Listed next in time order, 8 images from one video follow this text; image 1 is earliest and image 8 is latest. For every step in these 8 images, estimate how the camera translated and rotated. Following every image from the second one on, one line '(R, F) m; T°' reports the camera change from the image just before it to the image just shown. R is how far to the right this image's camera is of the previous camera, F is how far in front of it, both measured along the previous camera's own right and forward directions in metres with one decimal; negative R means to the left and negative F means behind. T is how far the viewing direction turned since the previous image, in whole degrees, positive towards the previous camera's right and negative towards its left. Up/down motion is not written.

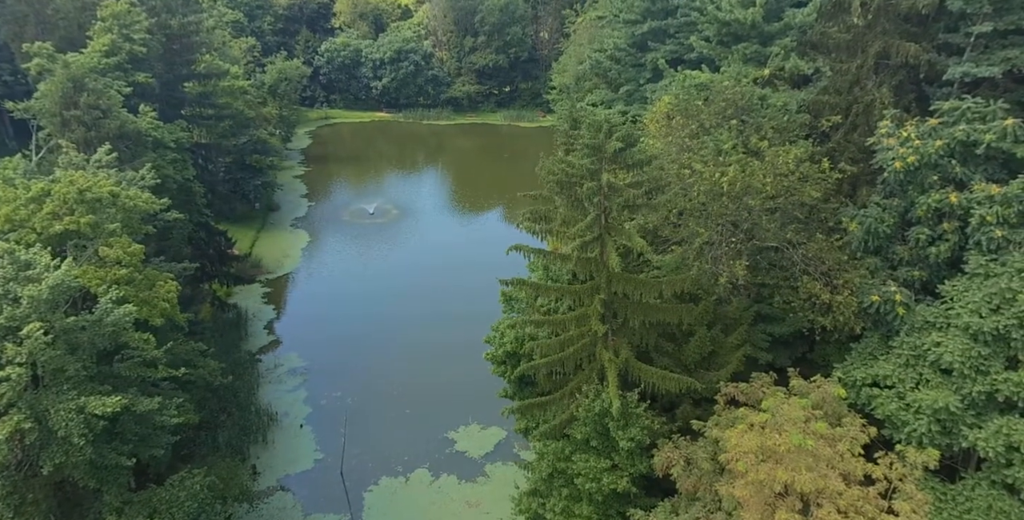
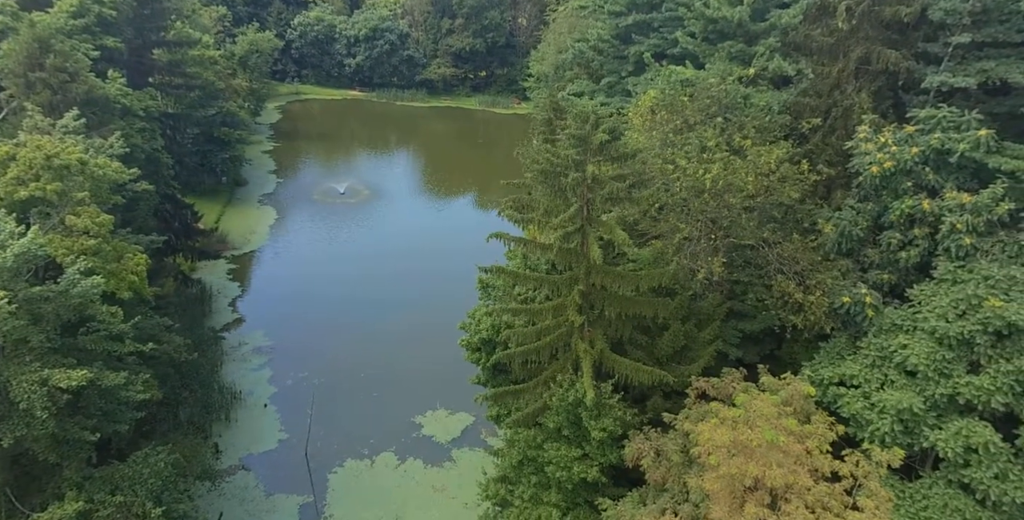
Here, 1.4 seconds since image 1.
(-0.3, +0.1) m; +3°
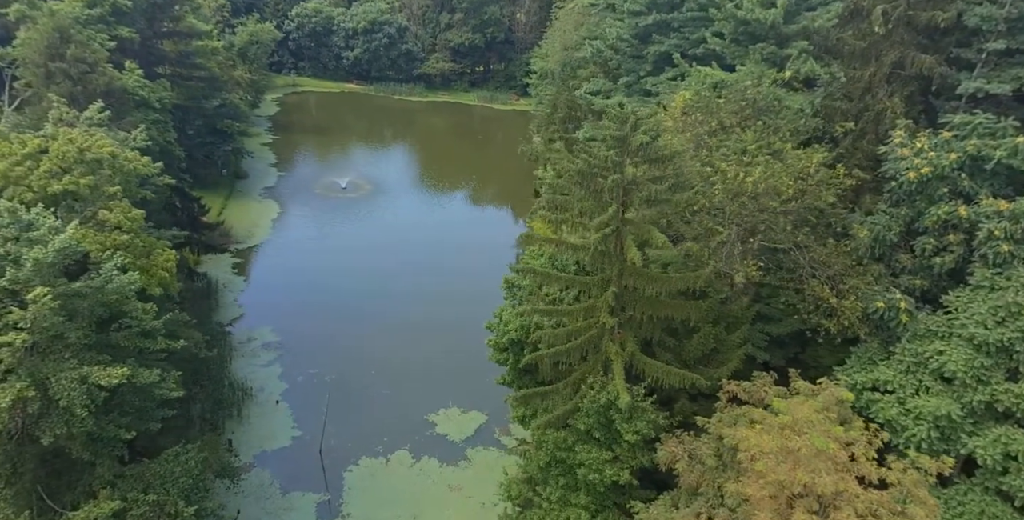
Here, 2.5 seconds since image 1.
(-0.9, +0.1) m; +1°
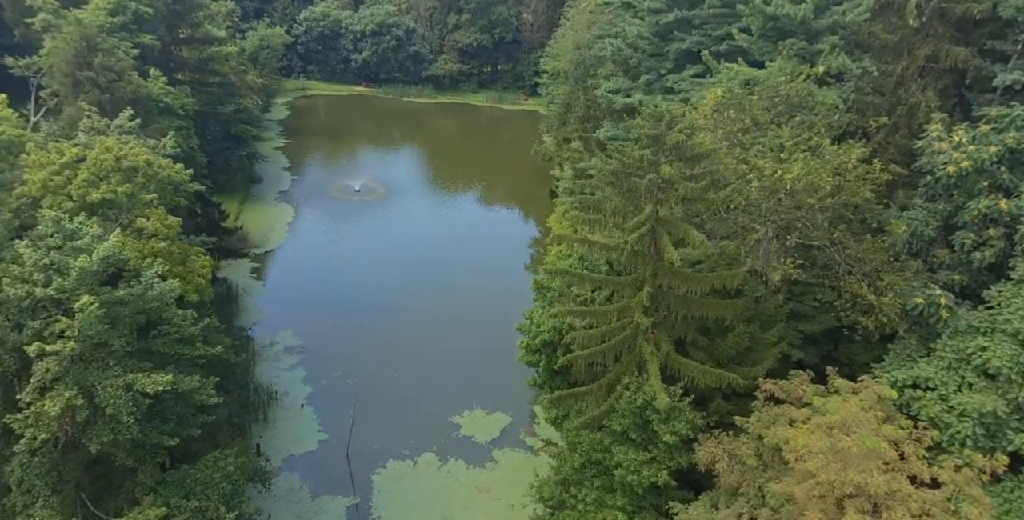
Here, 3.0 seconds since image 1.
(-0.6, +0.1) m; -1°
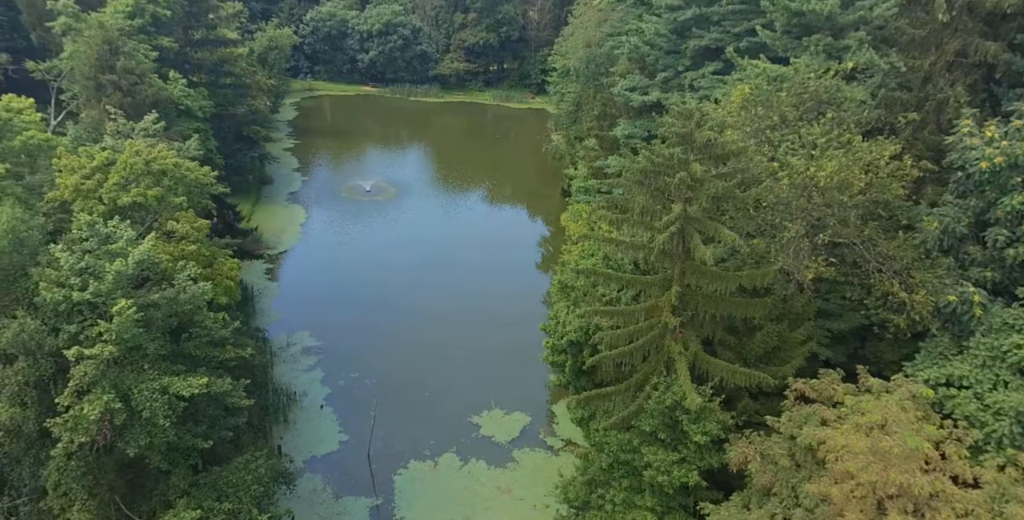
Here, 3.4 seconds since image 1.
(-0.5, +0.1) m; -1°
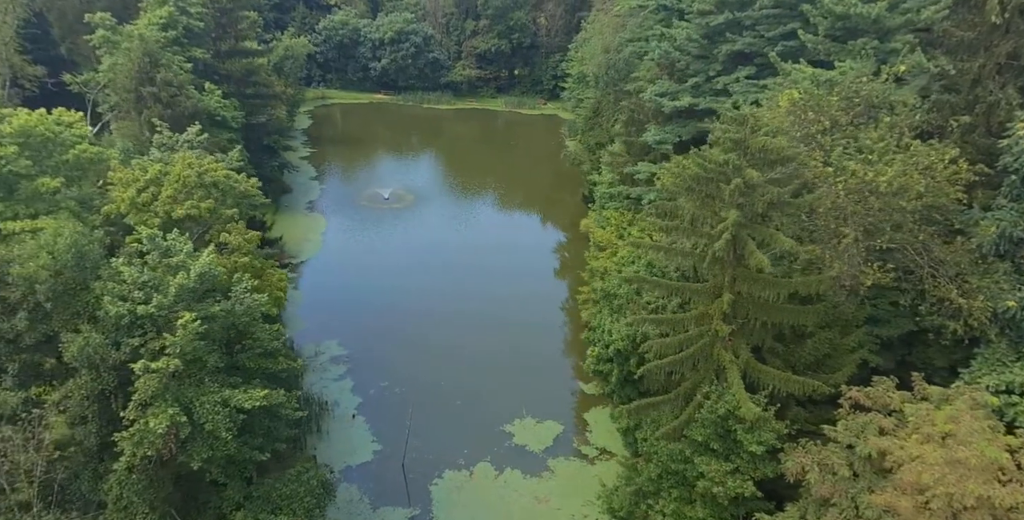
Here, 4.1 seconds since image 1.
(-0.9, +0.1) m; -1°
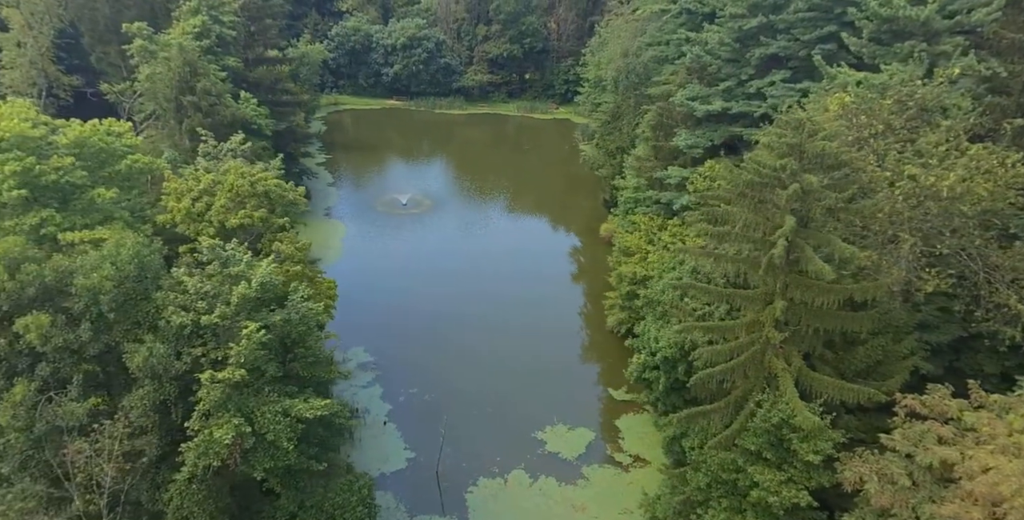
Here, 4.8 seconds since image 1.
(-0.9, +0.1) m; -1°
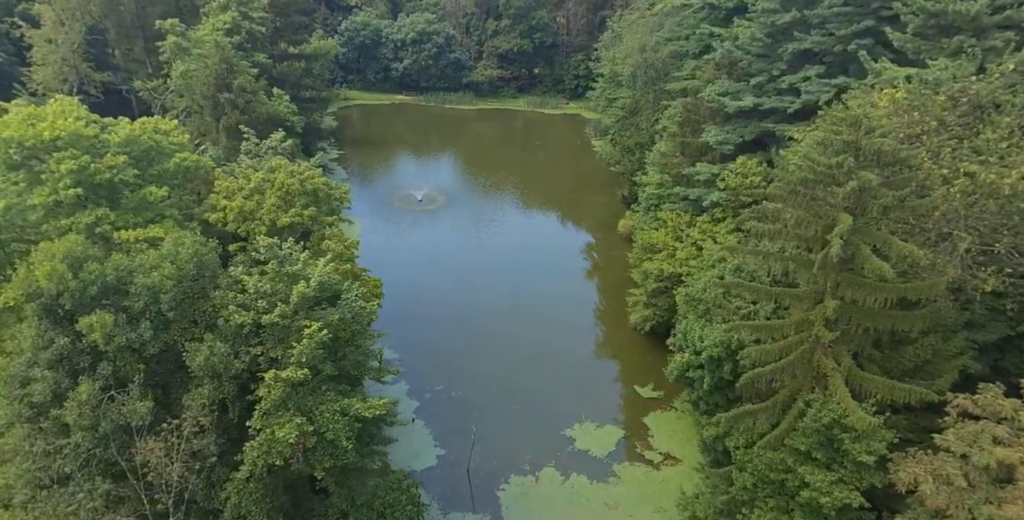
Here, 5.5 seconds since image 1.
(-0.9, +0.1) m; -1°
